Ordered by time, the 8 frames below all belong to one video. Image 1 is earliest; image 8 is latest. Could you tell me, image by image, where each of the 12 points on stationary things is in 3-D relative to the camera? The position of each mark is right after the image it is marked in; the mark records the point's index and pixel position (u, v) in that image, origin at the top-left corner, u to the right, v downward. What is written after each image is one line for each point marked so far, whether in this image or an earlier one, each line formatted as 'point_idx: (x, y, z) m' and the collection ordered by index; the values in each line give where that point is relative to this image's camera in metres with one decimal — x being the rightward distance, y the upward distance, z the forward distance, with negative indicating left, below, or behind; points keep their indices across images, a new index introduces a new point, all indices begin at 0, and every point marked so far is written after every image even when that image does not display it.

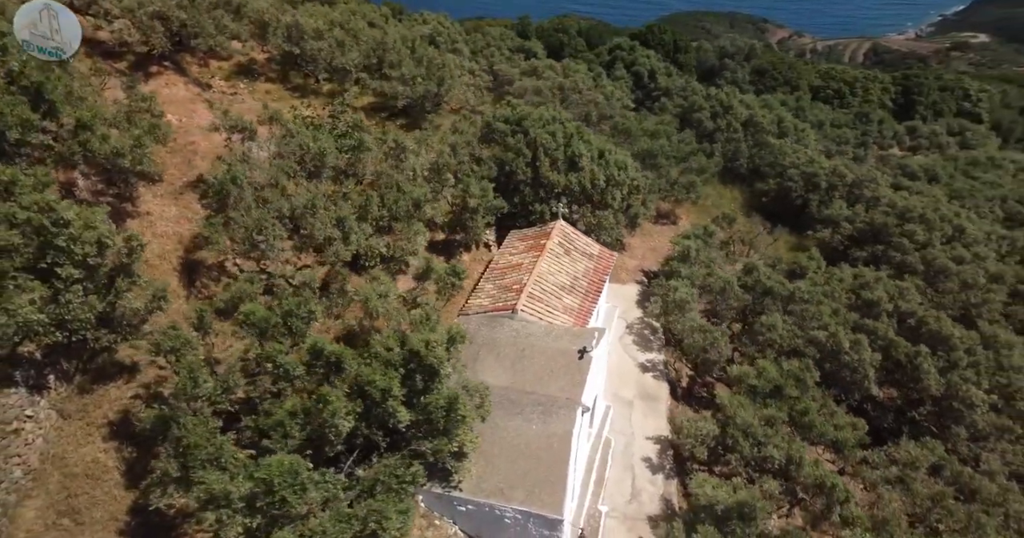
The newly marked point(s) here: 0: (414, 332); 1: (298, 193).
0: (-1.4, -0.9, +11.6) m
1: (-4.1, +1.5, +15.0) m
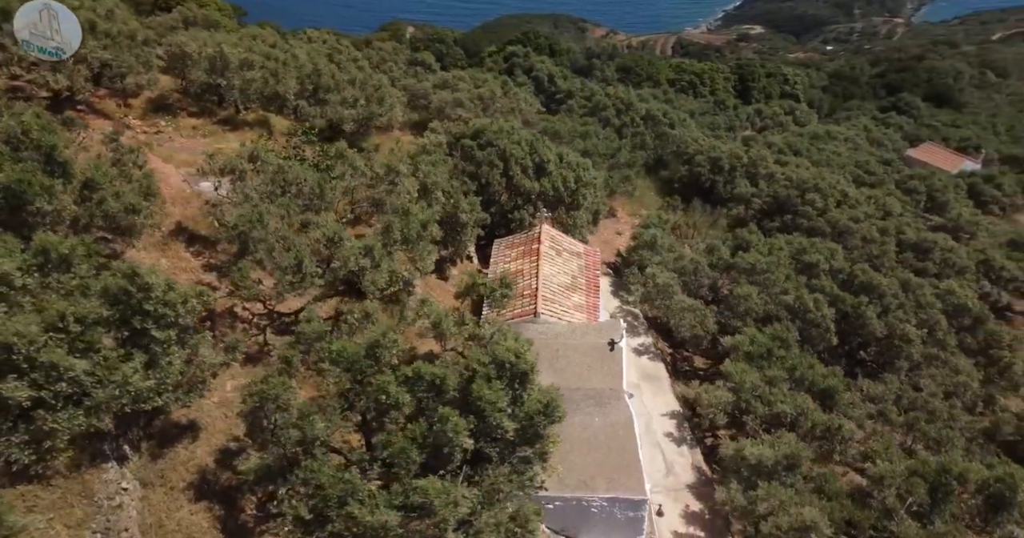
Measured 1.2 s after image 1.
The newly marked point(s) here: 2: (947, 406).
0: (-0.2, -1.2, +12.4) m
1: (-3.9, +0.8, +15.1) m
2: (+9.5, -3.0, +16.5) m
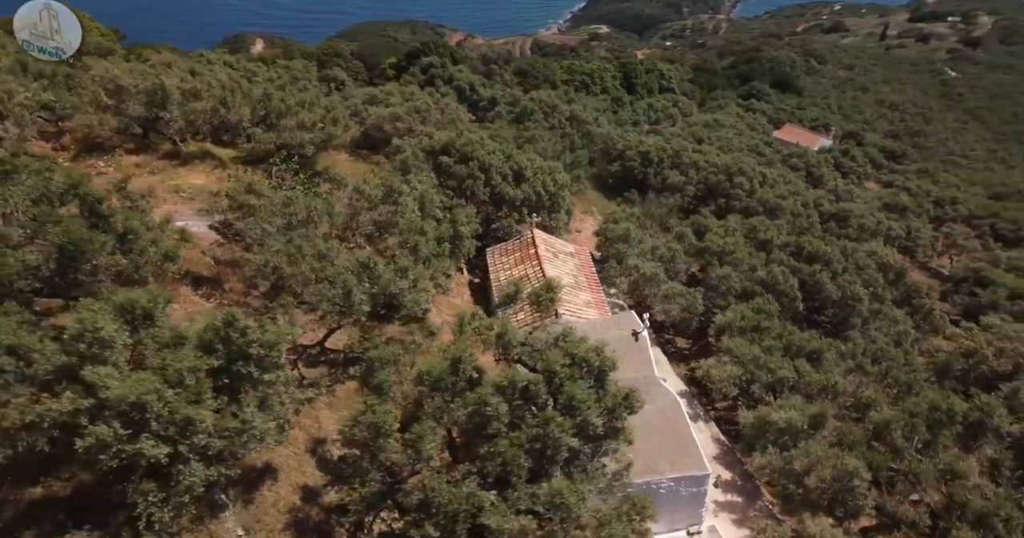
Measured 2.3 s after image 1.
0: (+0.9, -1.3, +13.0) m
1: (-3.4, +0.3, +14.9) m
2: (+9.8, -2.1, +19.0) m
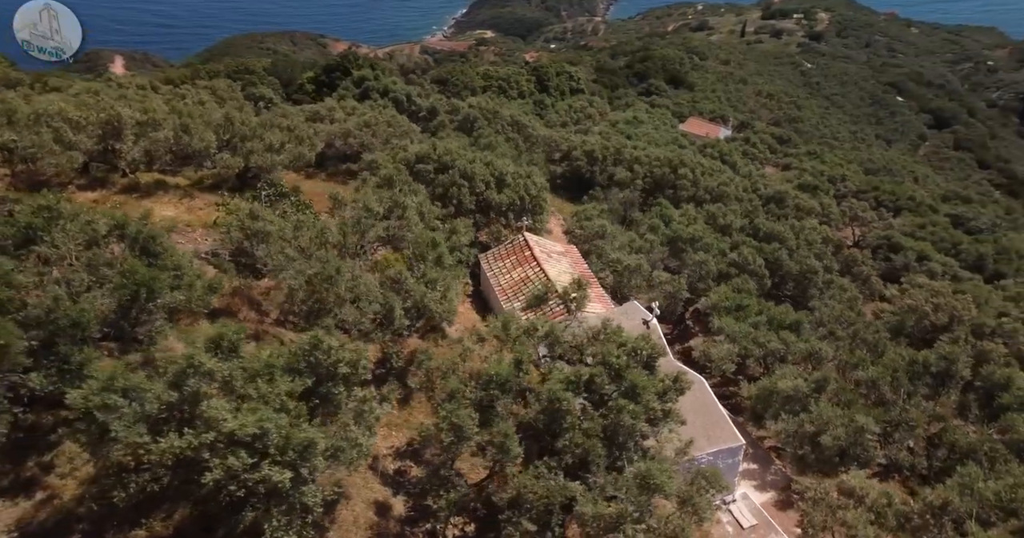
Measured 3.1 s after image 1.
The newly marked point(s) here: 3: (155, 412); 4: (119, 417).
0: (+1.8, -1.2, +13.7) m
1: (-2.9, -0.1, +14.9) m
2: (+9.7, -1.4, +21.0) m
3: (-4.6, -1.8, +10.1) m
4: (-4.8, -1.9, +10.2) m
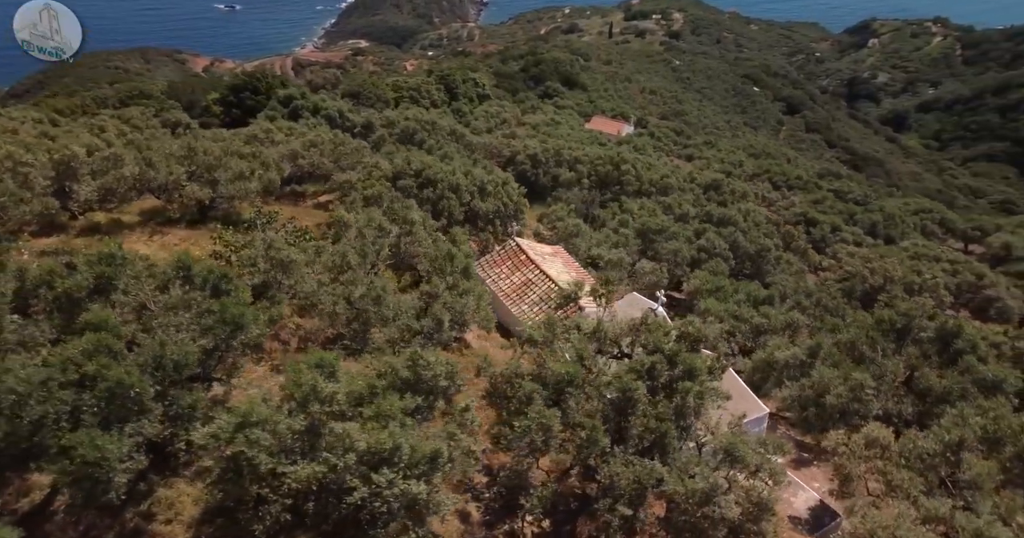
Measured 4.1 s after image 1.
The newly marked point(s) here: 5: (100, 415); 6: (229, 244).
0: (+2.7, -1.1, +14.4) m
1: (-2.2, -0.4, +14.8) m
2: (+9.2, -0.6, +23.0) m
3: (-2.9, -2.2, +9.8) m
4: (-3.2, -2.3, +9.9) m
5: (-5.0, -1.7, +9.4) m
6: (-6.0, +0.5, +16.2) m
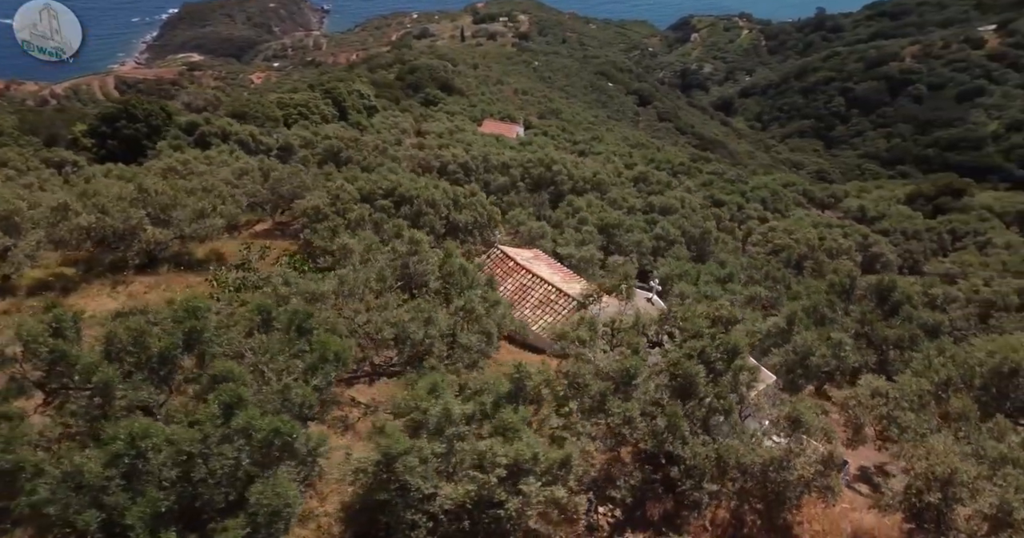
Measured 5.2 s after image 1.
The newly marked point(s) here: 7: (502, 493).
0: (+3.4, -0.9, +15.3) m
1: (-1.5, -0.8, +14.7) m
2: (+8.0, +0.2, +24.9) m
3: (-1.0, -2.6, +9.7) m
4: (-1.2, -2.7, +9.7) m
5: (-3.0, -2.3, +8.9) m
6: (-5.6, -0.3, +15.3) m
7: (-0.1, -2.9, +9.7) m
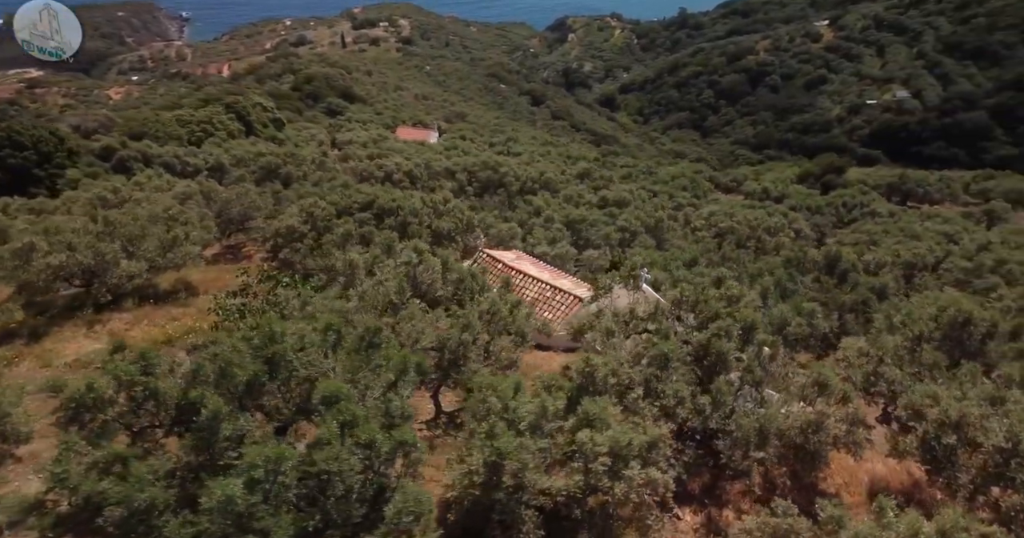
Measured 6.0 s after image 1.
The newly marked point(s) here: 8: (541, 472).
0: (+3.8, -0.5, +16.1) m
1: (-0.9, -0.9, +14.7) m
2: (+6.8, +0.8, +26.3) m
3: (+0.5, -2.6, +9.8) m
4: (+0.2, -2.7, +9.8) m
5: (-1.4, -2.5, +8.8) m
6: (-5.1, -0.8, +14.7) m
7: (+1.3, -2.9, +10.0) m
8: (+0.4, -2.7, +9.9) m
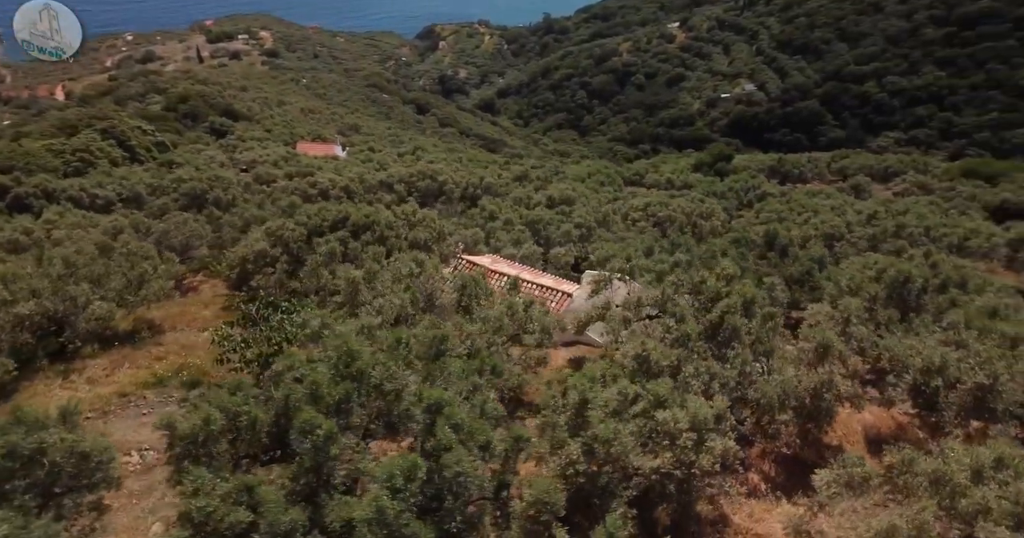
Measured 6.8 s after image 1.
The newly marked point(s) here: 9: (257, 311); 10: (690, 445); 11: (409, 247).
0: (+3.9, -0.2, +16.8) m
1: (-0.5, -0.9, +14.8) m
2: (+5.2, +1.3, +27.4) m
3: (+1.8, -2.4, +10.2) m
4: (+1.5, -2.5, +10.1) m
5: (+0.1, -2.4, +8.8) m
6: (-4.6, -1.2, +14.1) m
7: (+2.6, -2.6, +10.5) m
8: (+1.7, -2.6, +10.2) m
9: (-5.2, -0.8, +15.7) m
10: (+2.5, -2.5, +10.5) m
11: (-2.7, +0.6, +19.7) m
